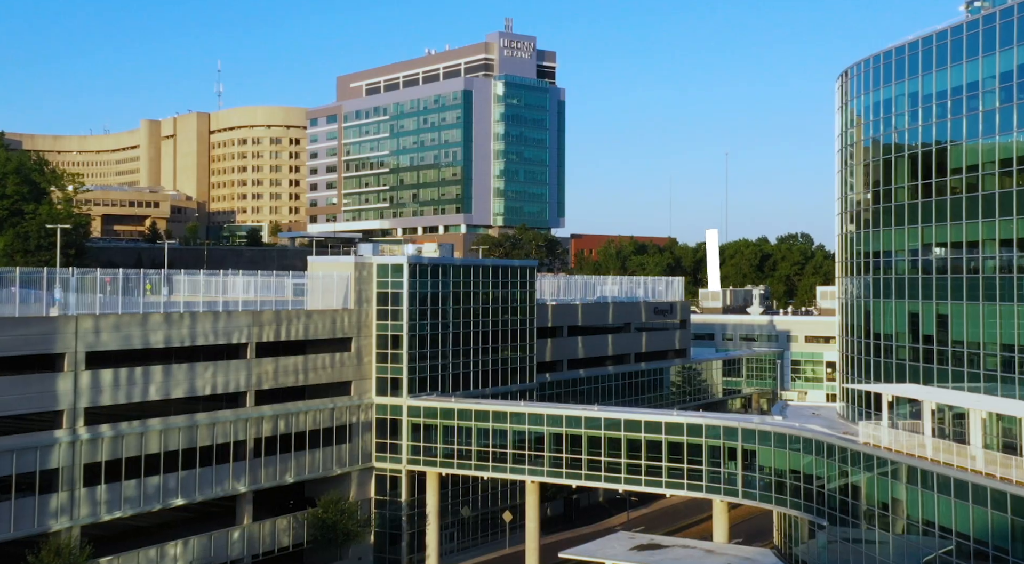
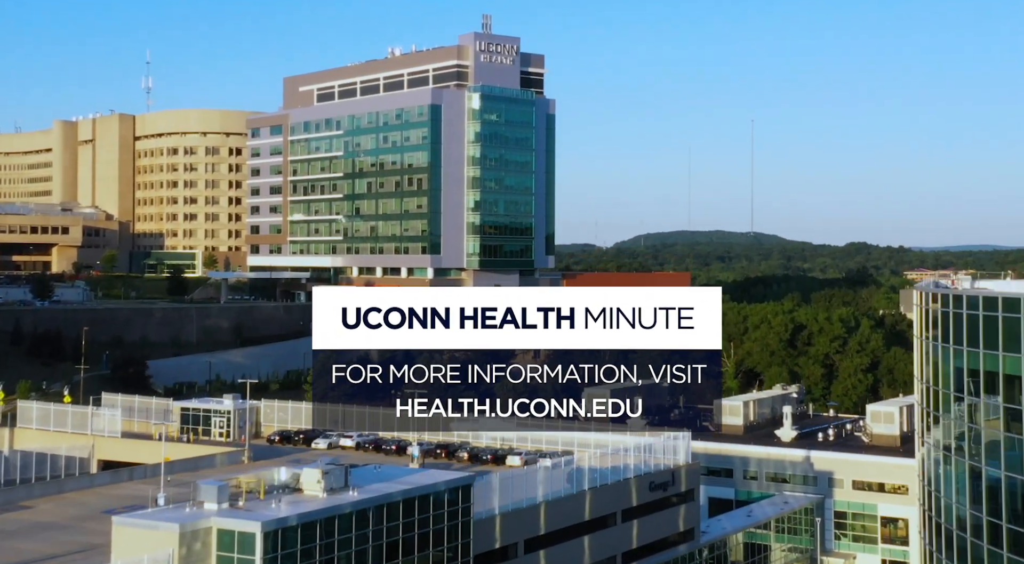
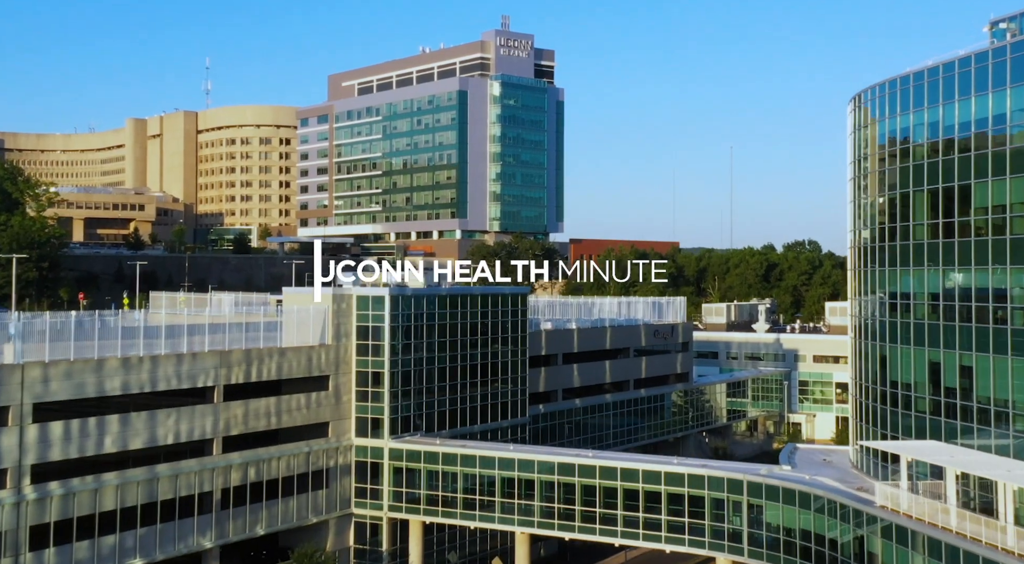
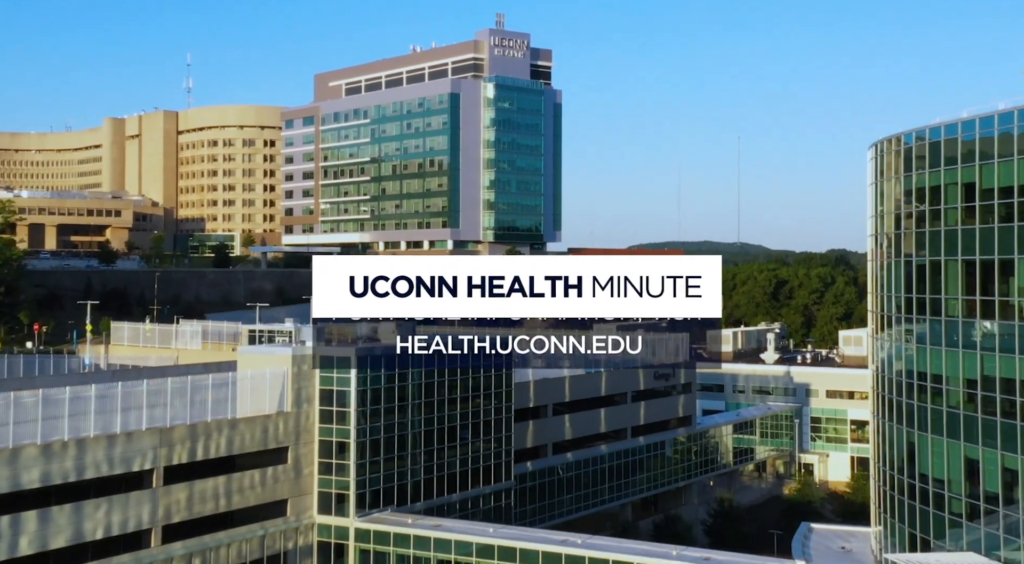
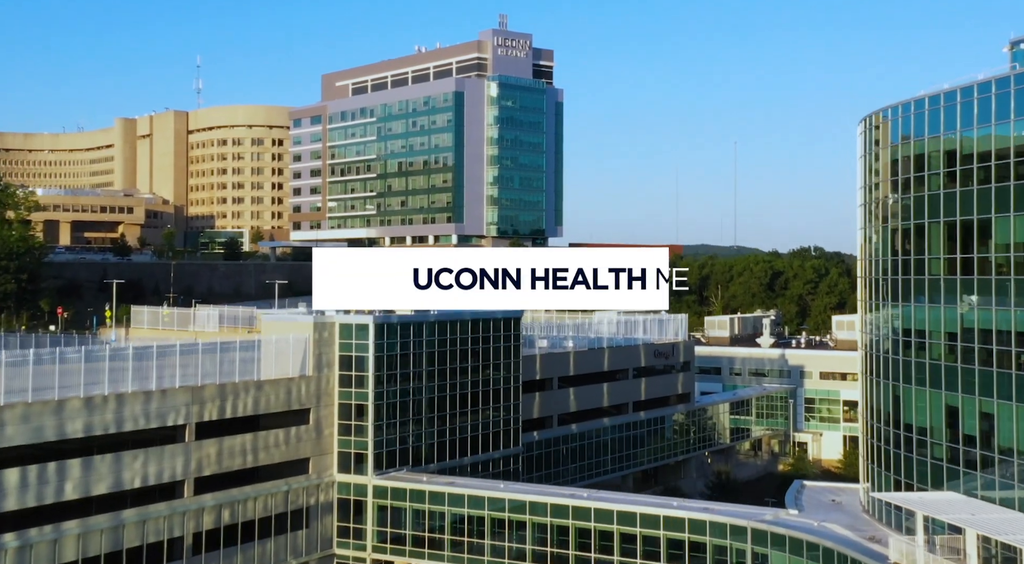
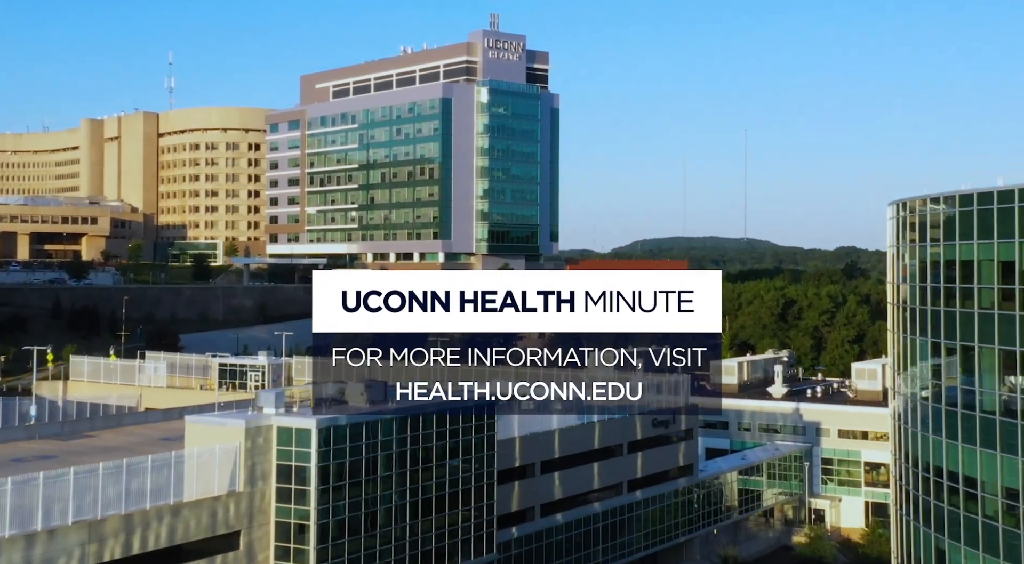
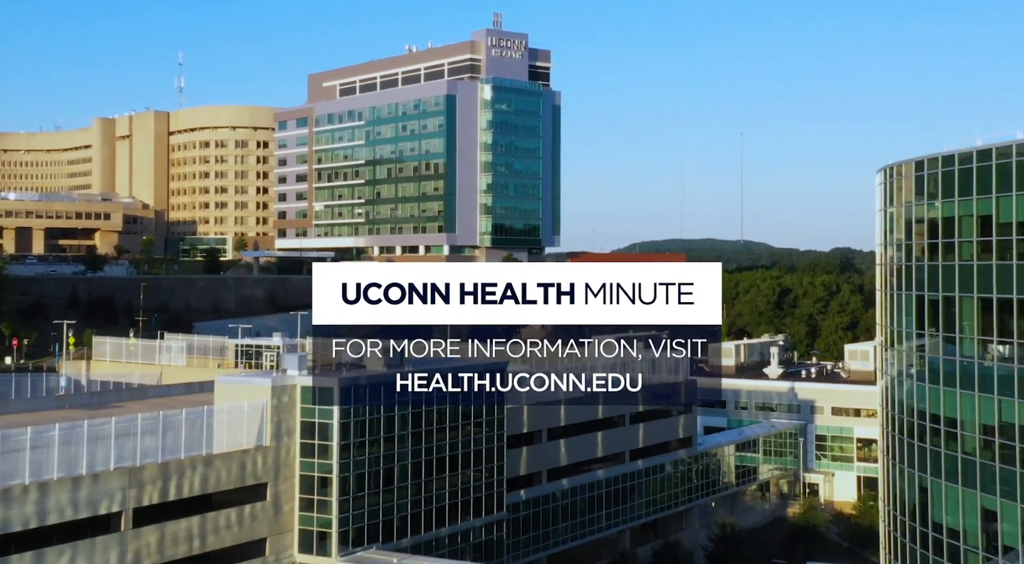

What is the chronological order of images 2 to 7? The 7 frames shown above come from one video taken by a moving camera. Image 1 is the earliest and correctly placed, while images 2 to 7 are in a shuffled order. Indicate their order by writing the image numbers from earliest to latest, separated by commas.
3, 5, 4, 7, 6, 2
